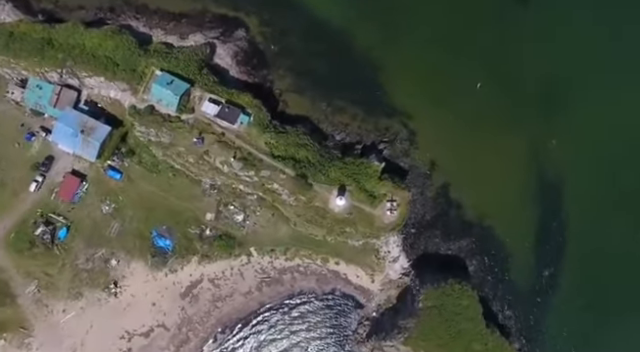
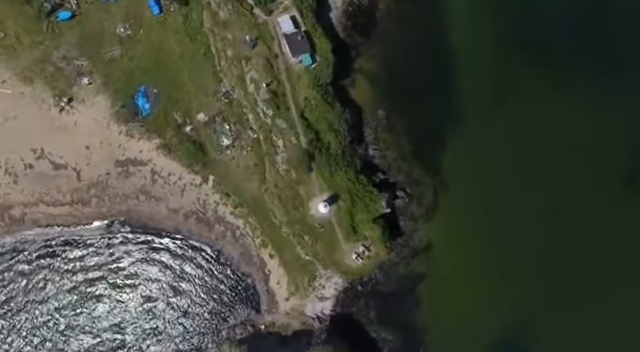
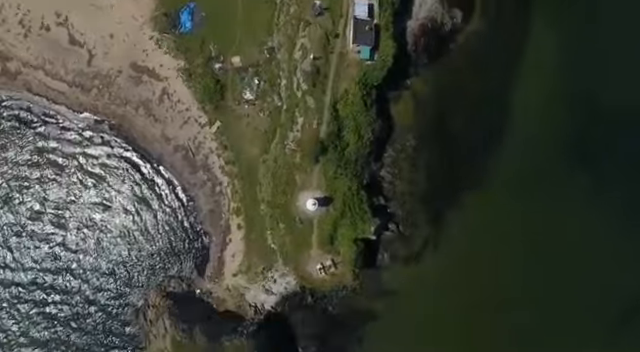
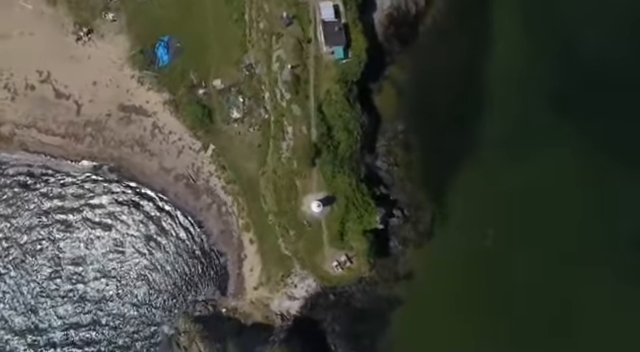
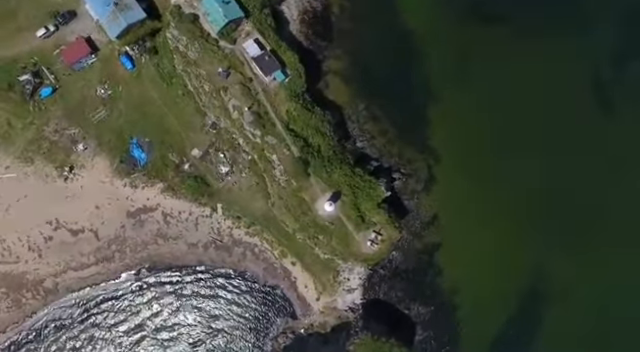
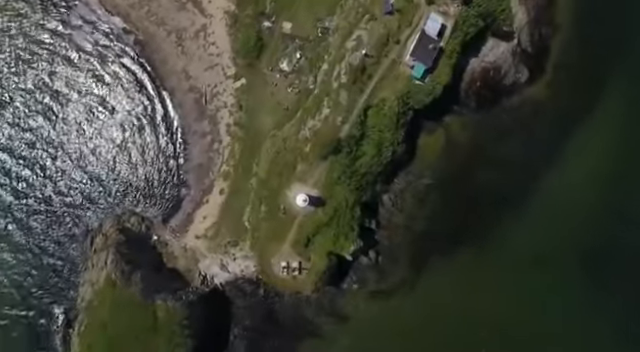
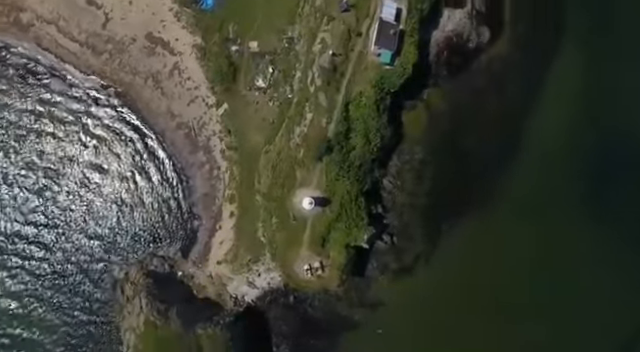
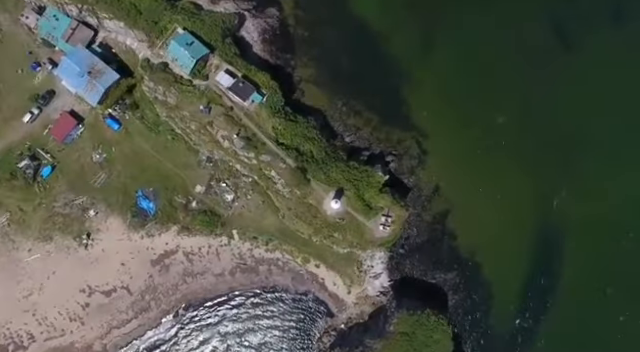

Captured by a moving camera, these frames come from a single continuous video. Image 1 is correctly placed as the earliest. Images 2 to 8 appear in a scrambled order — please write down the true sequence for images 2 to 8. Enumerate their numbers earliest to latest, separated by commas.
8, 5, 2, 4, 3, 7, 6
